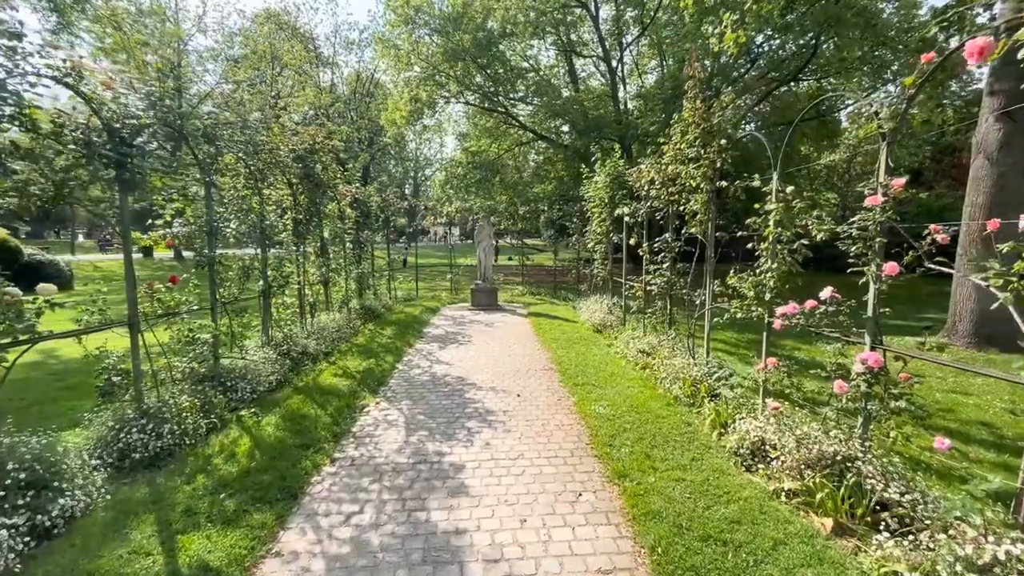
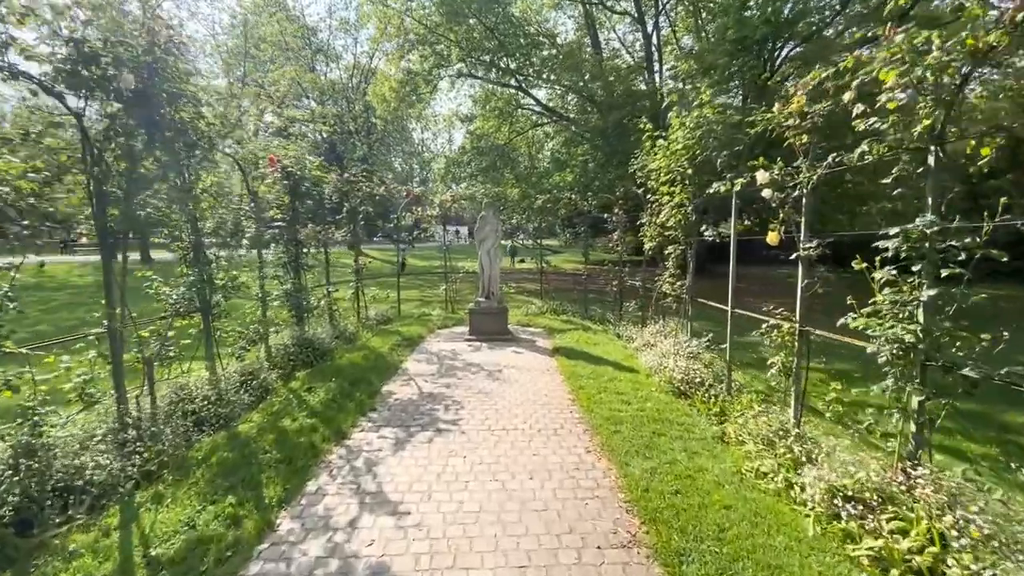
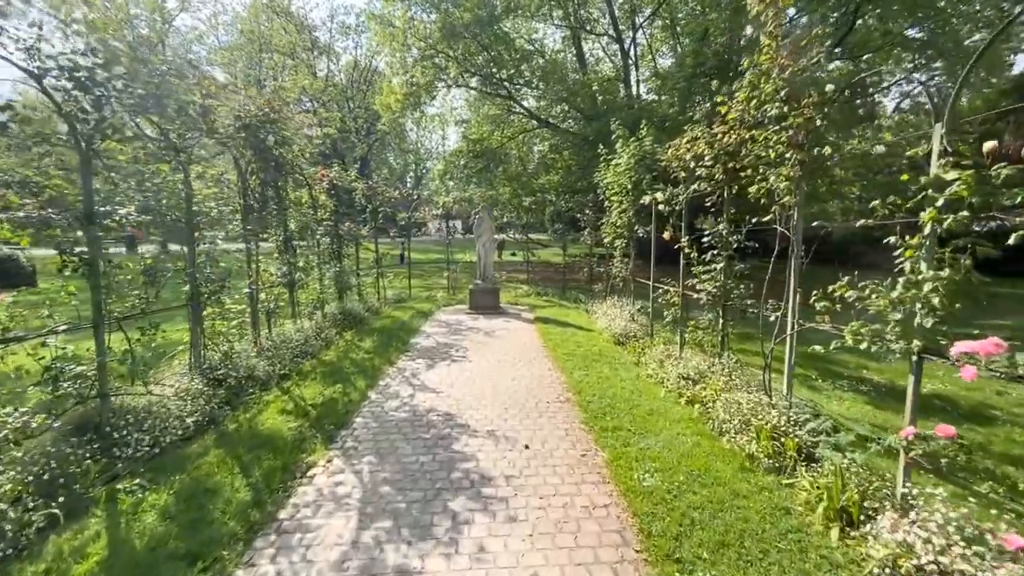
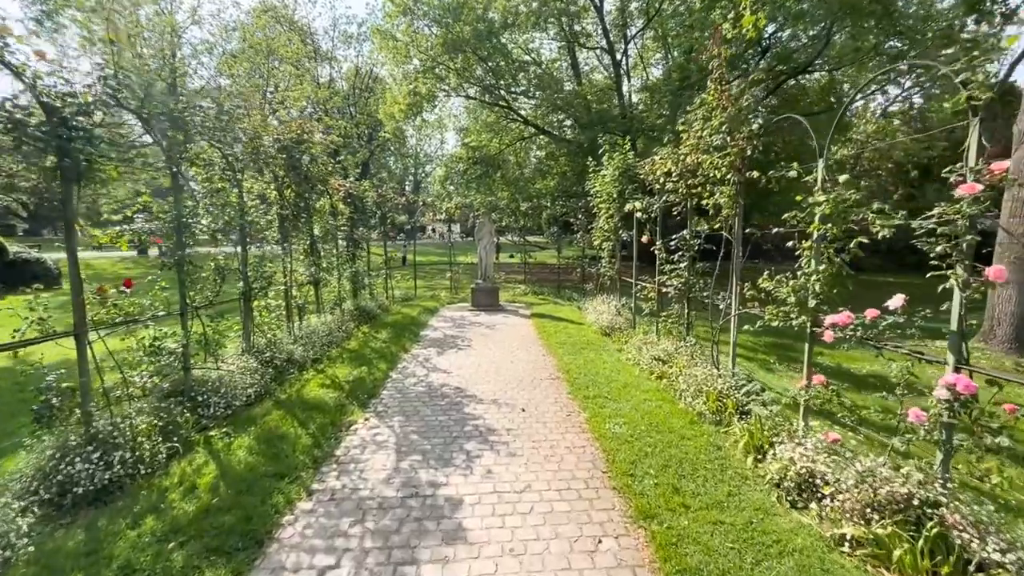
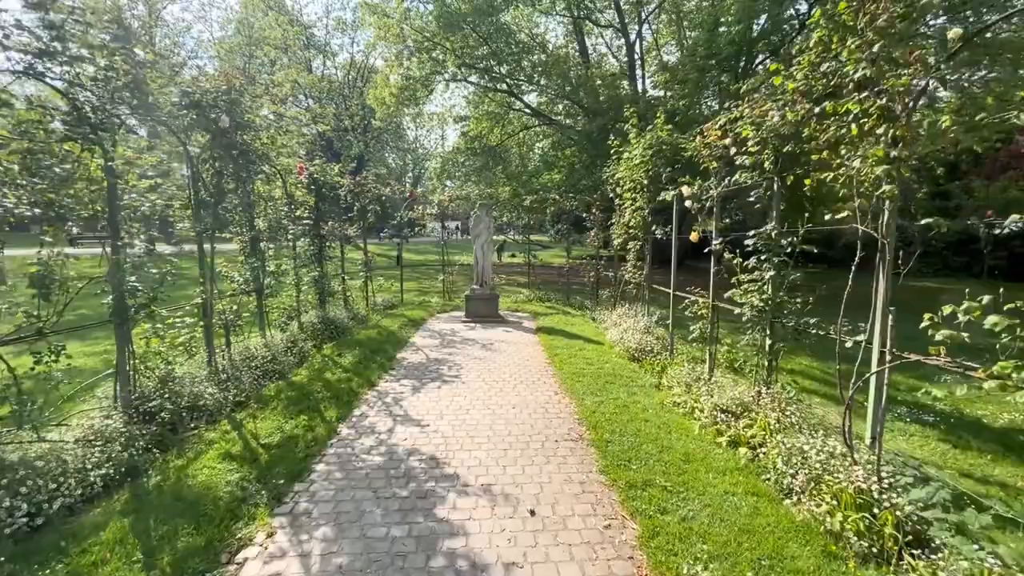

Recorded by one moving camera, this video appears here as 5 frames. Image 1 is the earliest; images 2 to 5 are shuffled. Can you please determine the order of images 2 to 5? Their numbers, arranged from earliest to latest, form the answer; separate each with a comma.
4, 3, 5, 2
